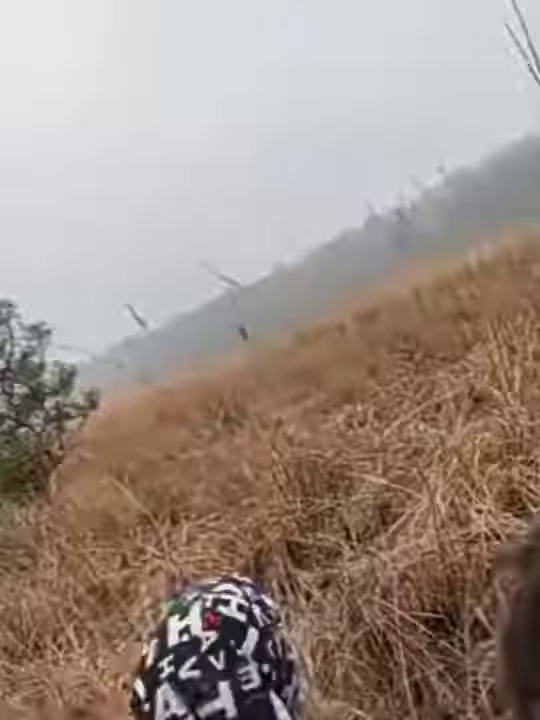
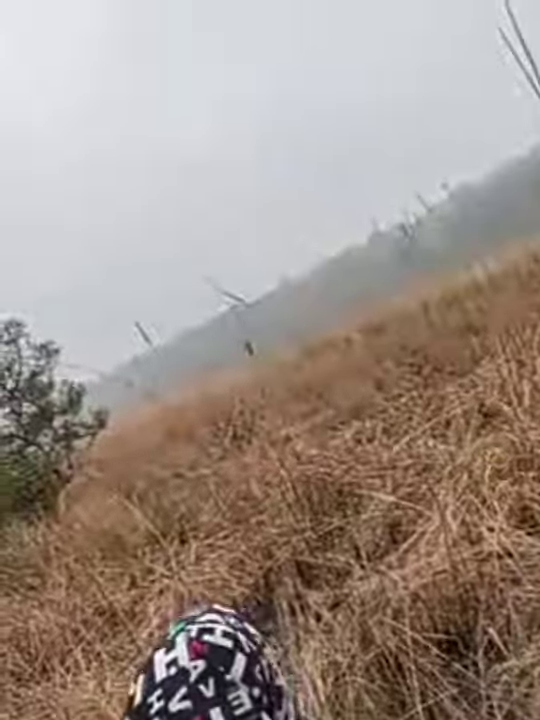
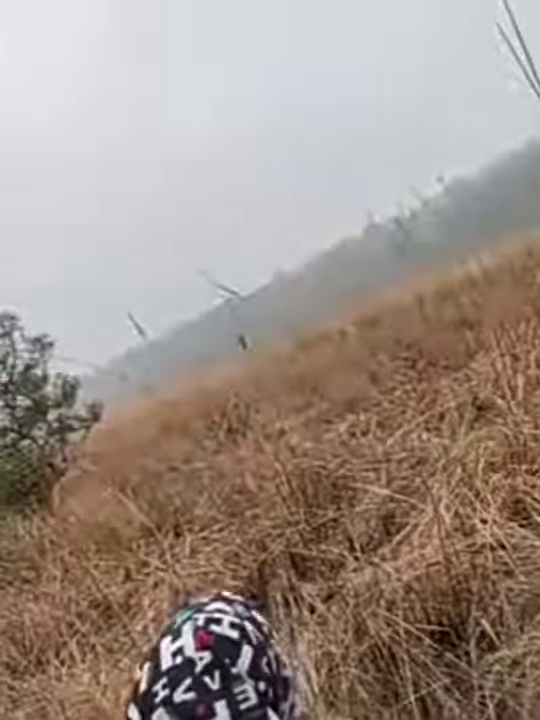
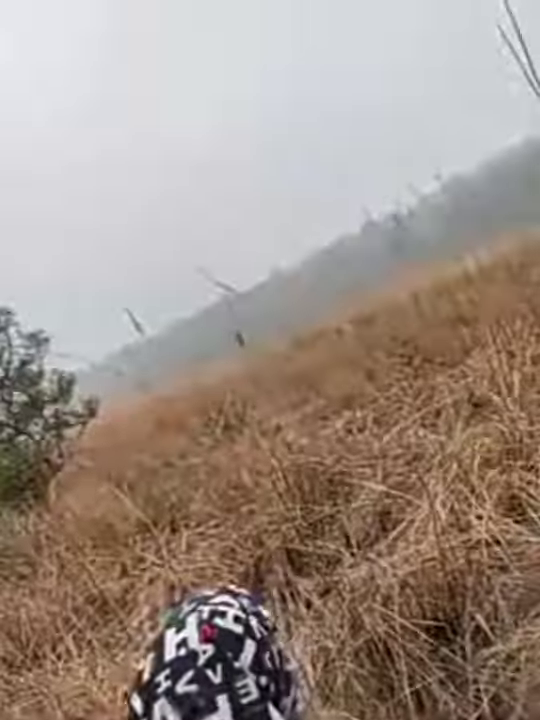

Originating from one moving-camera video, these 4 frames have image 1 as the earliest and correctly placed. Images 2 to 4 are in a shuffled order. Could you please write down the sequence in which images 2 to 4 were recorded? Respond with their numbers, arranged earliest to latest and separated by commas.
4, 3, 2
